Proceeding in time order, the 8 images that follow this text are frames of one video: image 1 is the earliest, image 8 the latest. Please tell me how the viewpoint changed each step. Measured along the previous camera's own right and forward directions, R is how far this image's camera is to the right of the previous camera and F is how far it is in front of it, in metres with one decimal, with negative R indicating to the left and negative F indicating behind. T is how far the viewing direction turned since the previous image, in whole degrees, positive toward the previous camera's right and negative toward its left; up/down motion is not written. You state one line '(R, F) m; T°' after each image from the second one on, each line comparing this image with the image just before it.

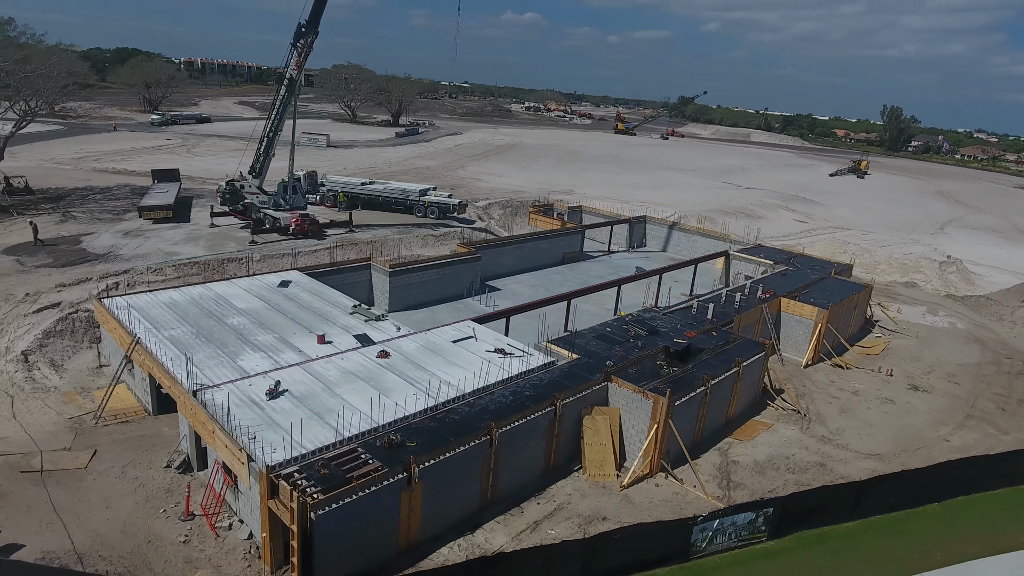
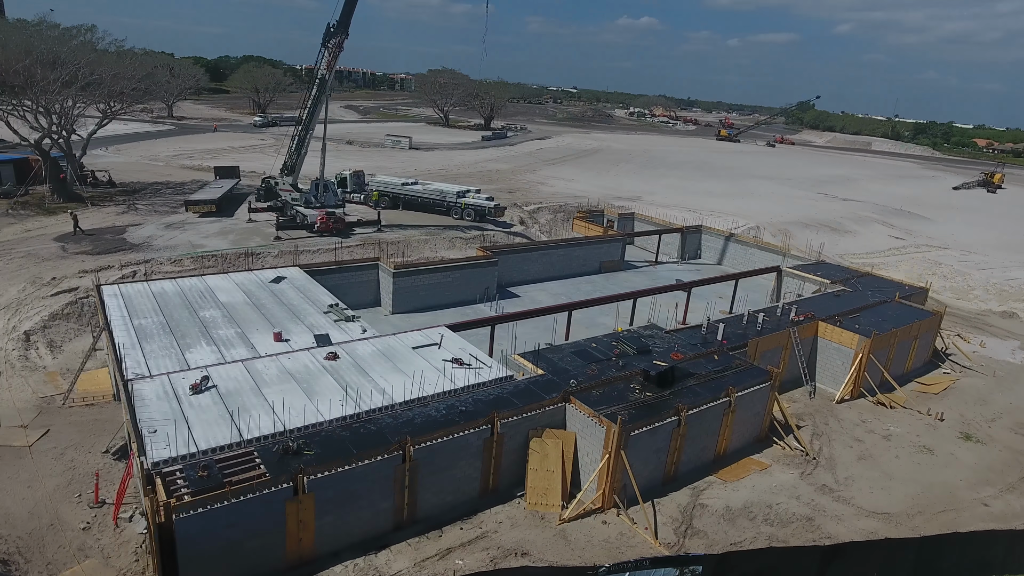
(+3.6, +1.4) m; -9°
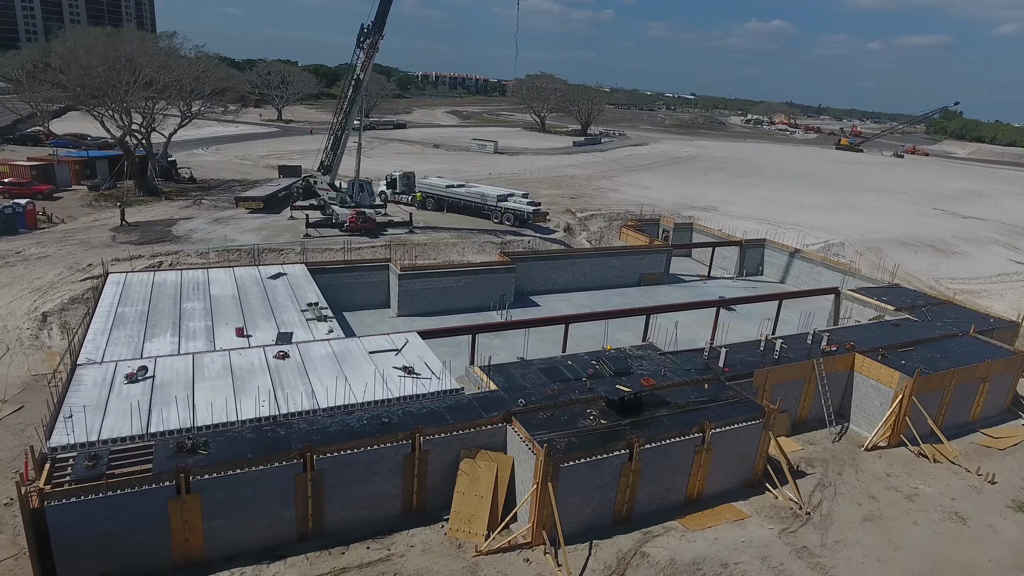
(+3.6, +1.4) m; -10°
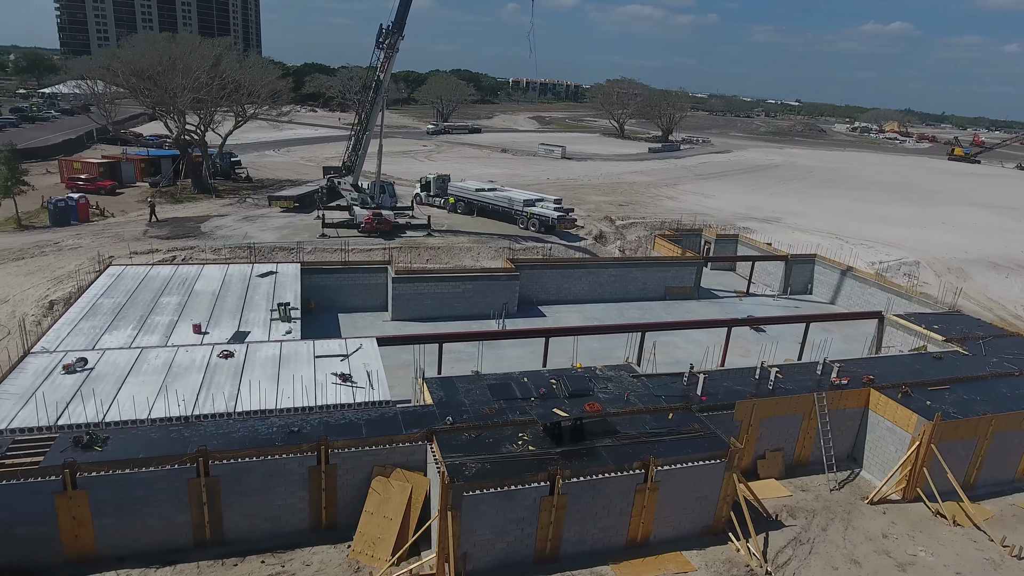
(+3.3, +1.3) m; -8°
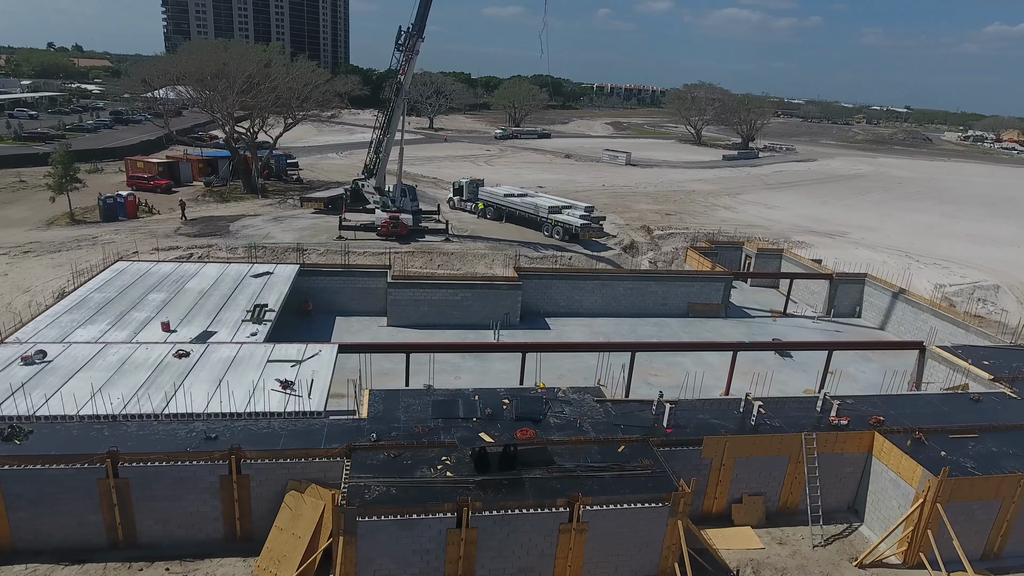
(+2.9, +1.1) m; -8°
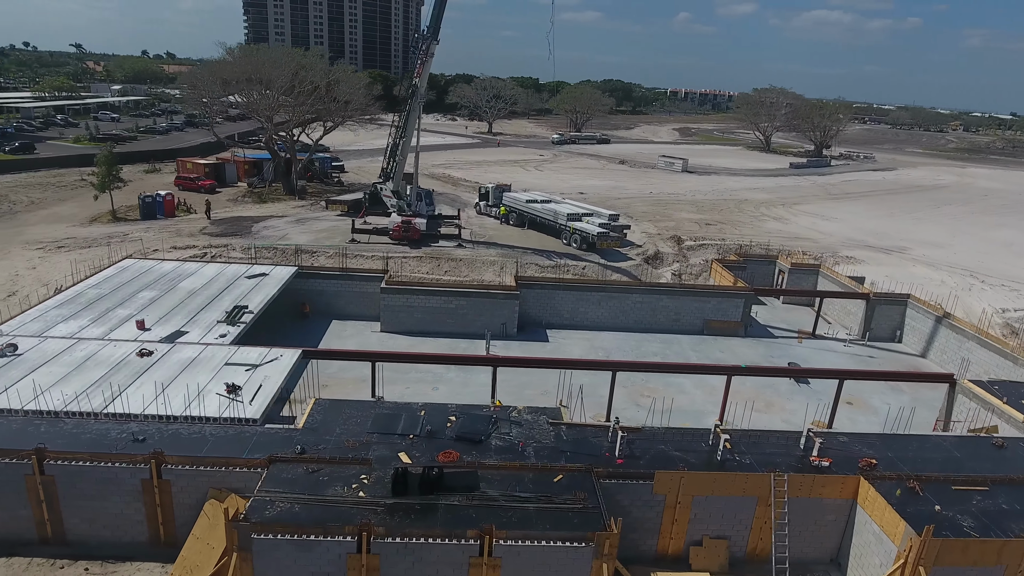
(+2.6, +0.9) m; -6°
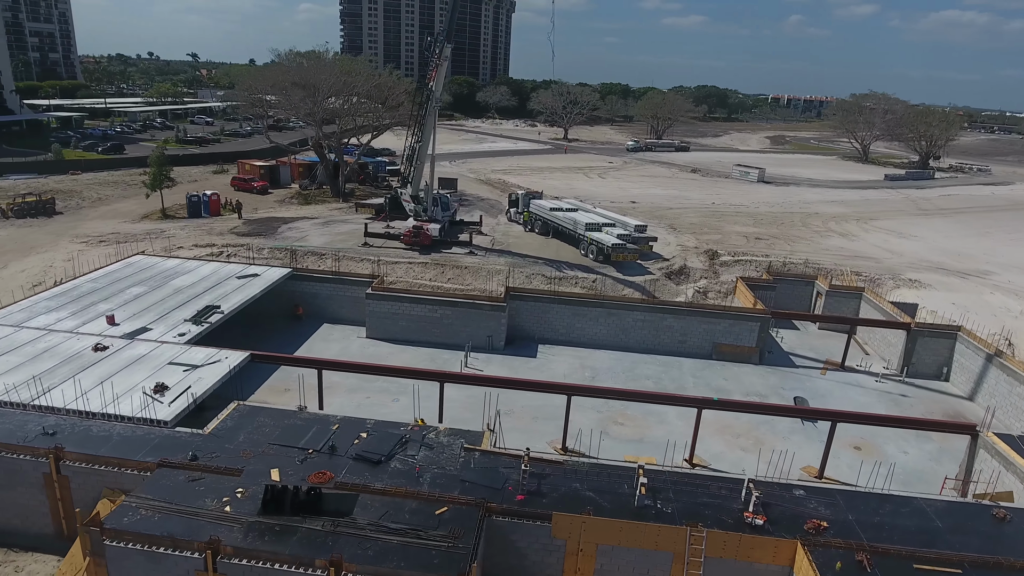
(+3.5, +1.2) m; -8°
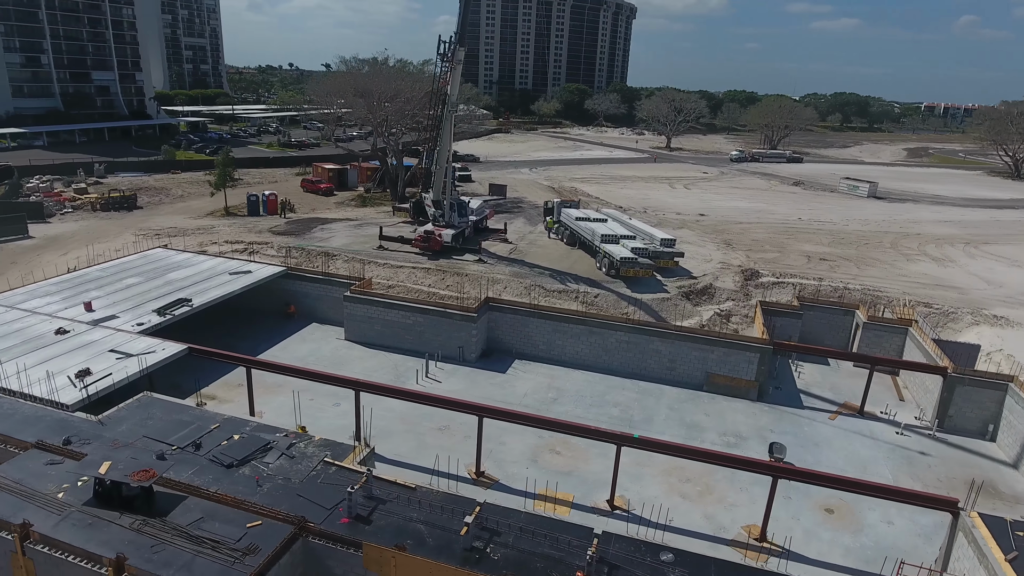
(+4.8, +1.4) m; -11°
